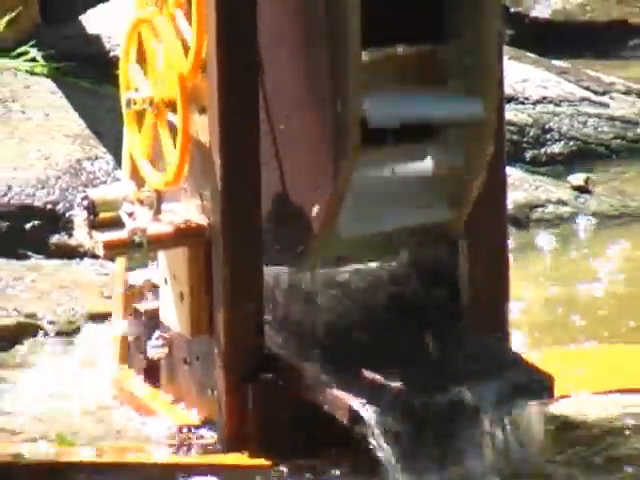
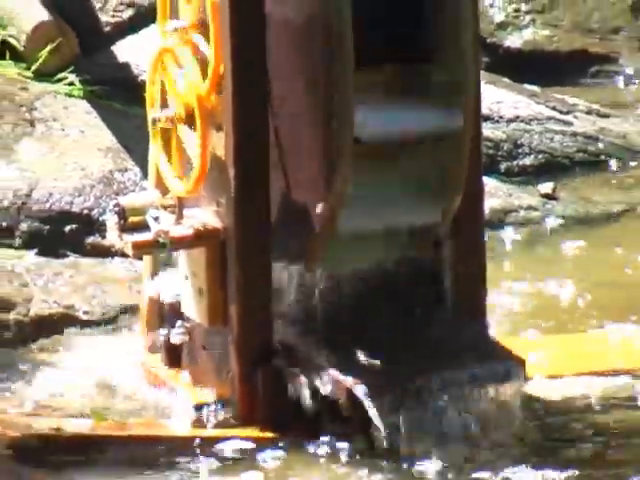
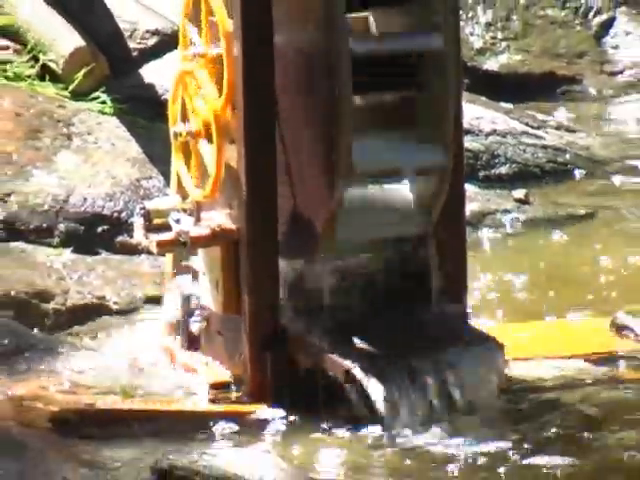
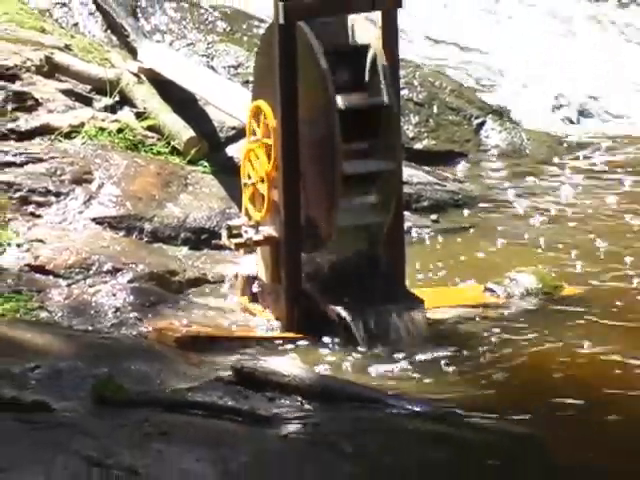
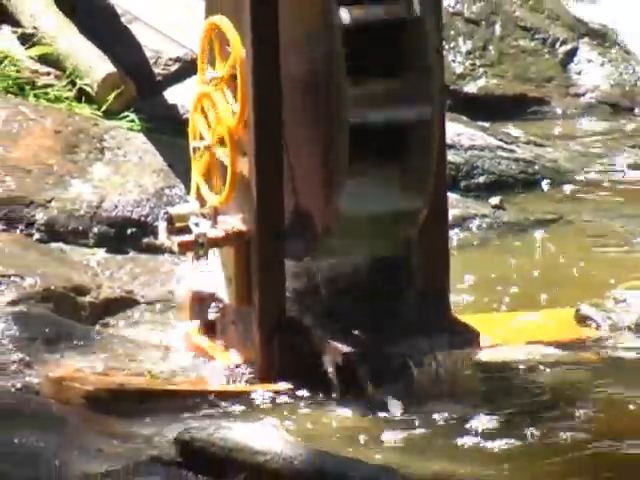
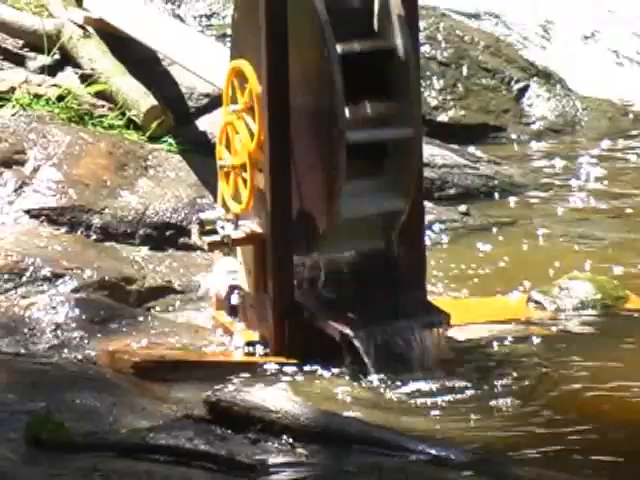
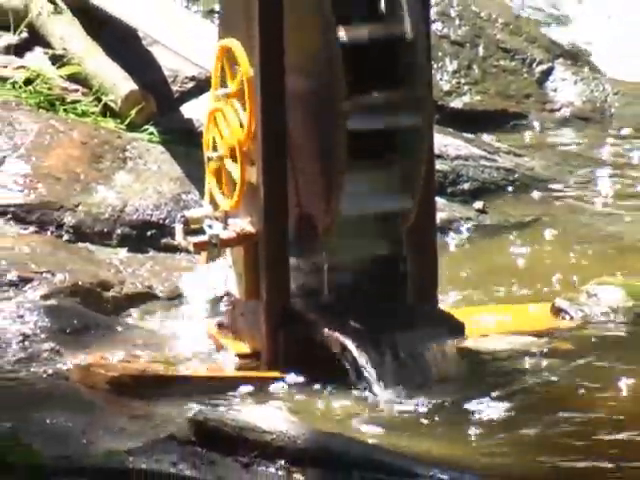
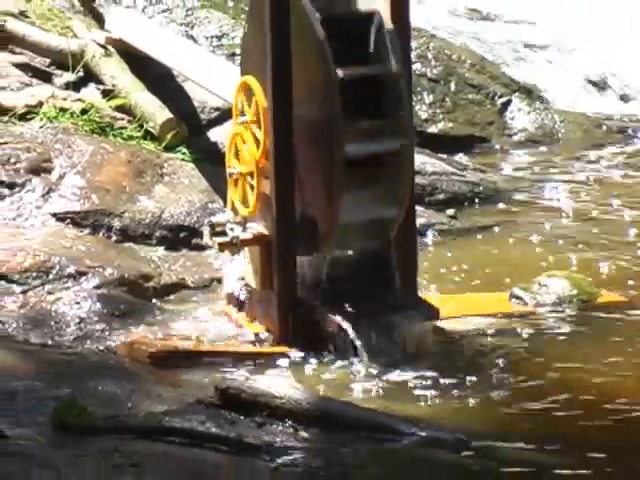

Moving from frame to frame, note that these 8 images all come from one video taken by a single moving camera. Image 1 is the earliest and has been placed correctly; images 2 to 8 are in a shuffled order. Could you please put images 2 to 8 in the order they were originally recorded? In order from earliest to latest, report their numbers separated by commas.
2, 3, 5, 7, 6, 8, 4
